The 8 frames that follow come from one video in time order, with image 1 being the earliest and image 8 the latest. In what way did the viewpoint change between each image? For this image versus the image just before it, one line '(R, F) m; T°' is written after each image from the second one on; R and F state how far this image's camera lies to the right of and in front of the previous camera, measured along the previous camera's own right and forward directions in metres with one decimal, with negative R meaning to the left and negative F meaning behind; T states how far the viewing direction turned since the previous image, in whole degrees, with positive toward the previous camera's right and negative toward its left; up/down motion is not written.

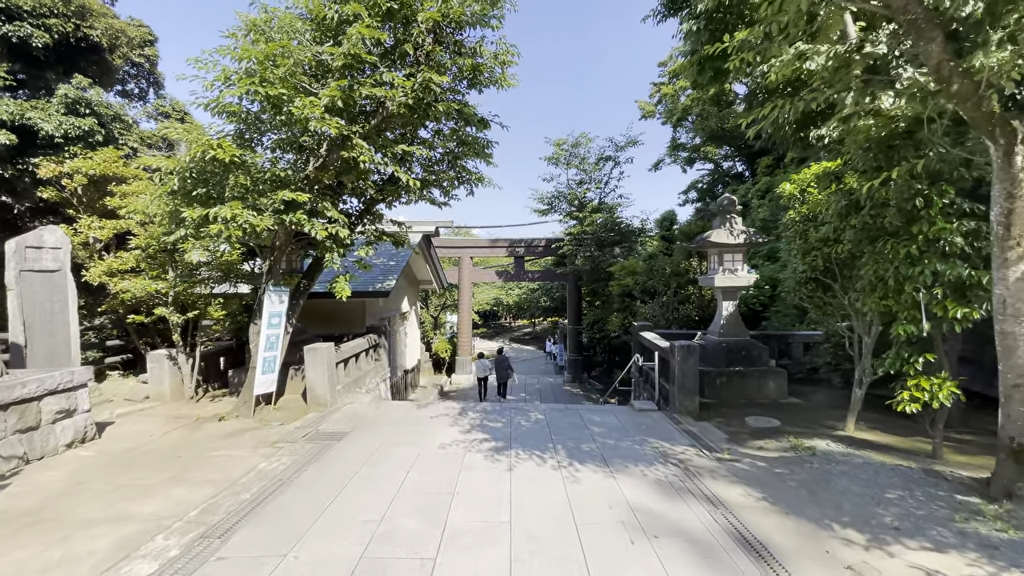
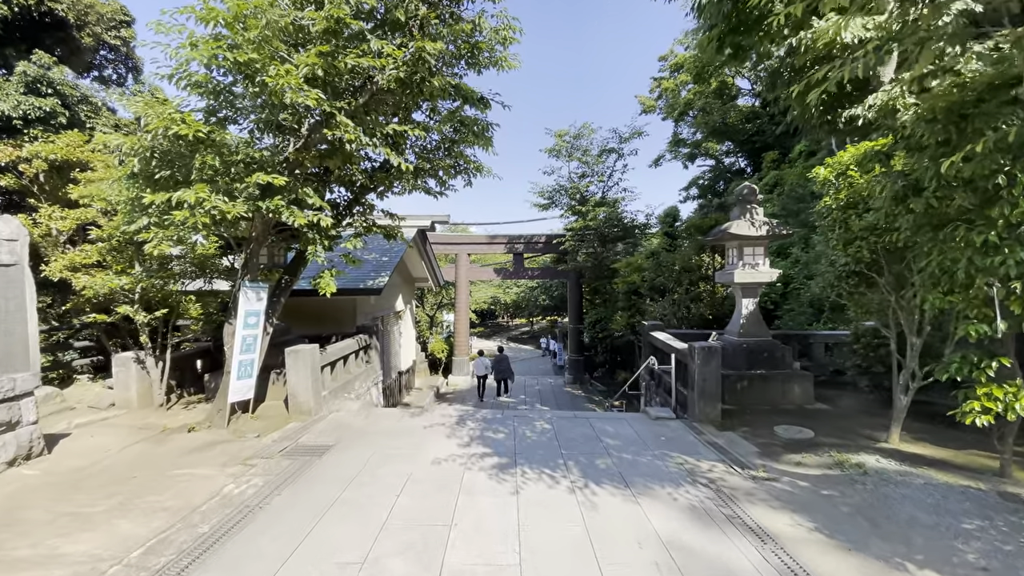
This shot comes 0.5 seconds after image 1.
(-0.1, +0.5) m; 0°
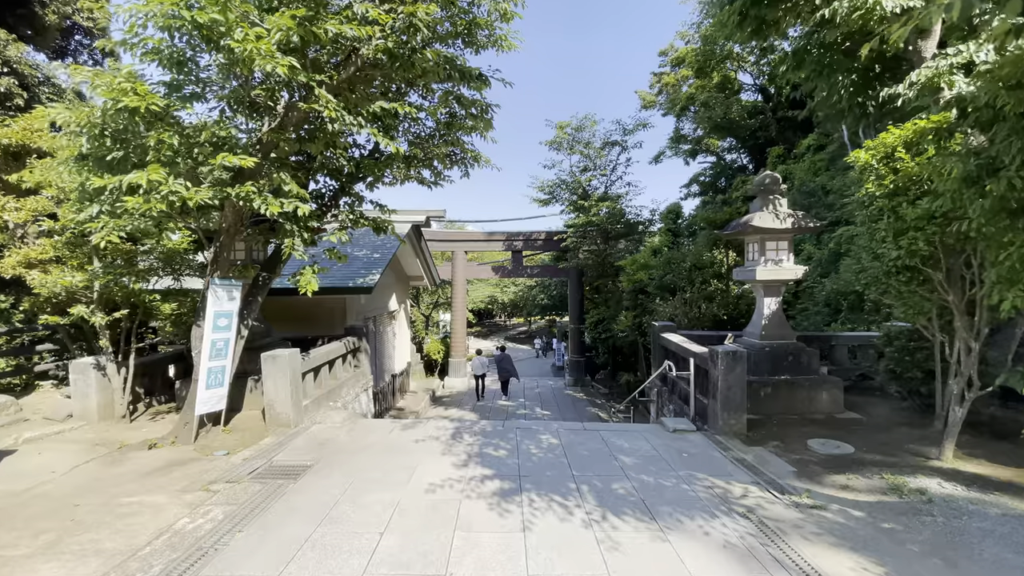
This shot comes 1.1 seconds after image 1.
(0.0, +0.5) m; 0°
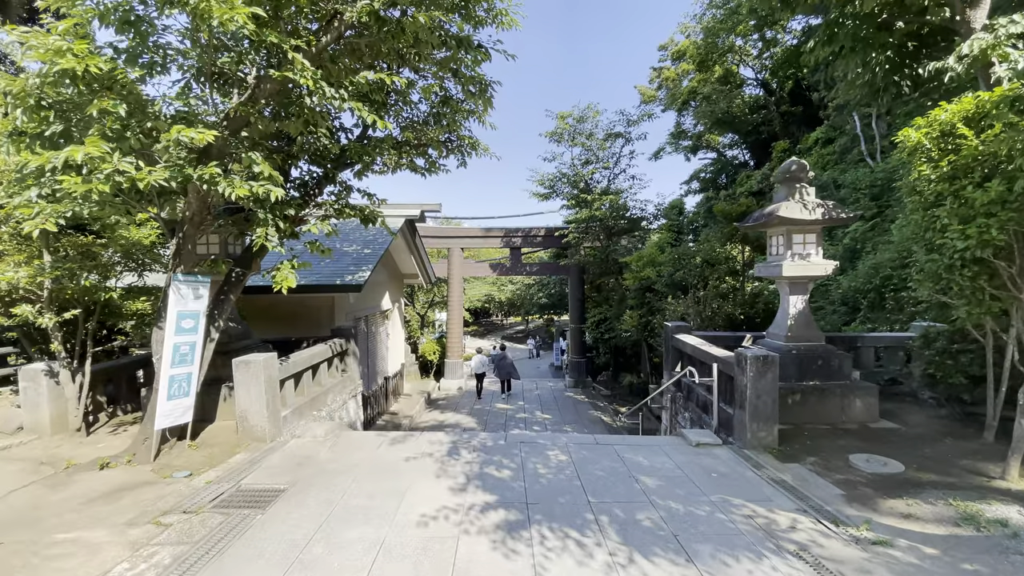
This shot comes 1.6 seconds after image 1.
(-0.1, +0.4) m; 0°
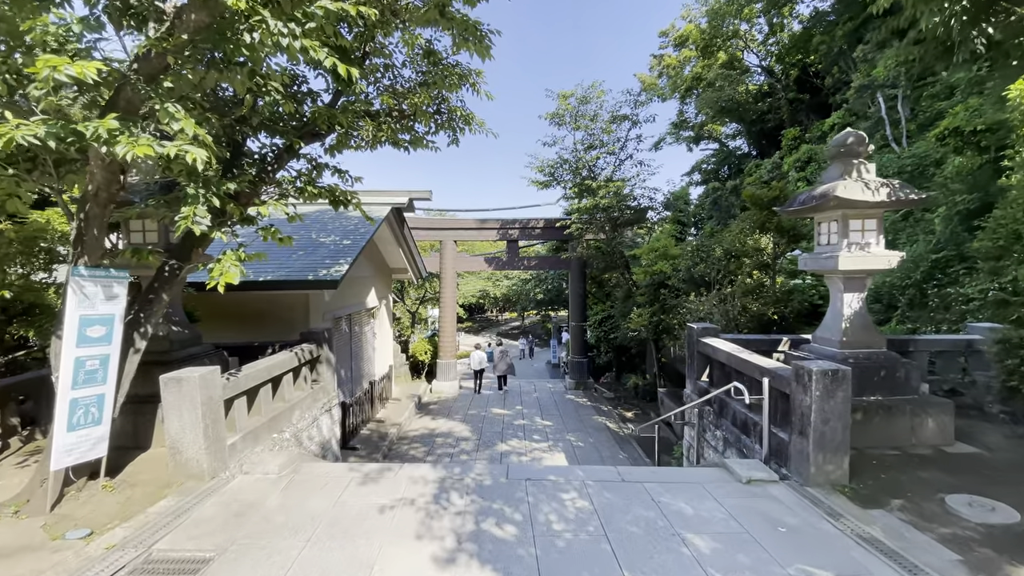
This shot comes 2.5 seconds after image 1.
(-0.1, +0.7) m; +1°
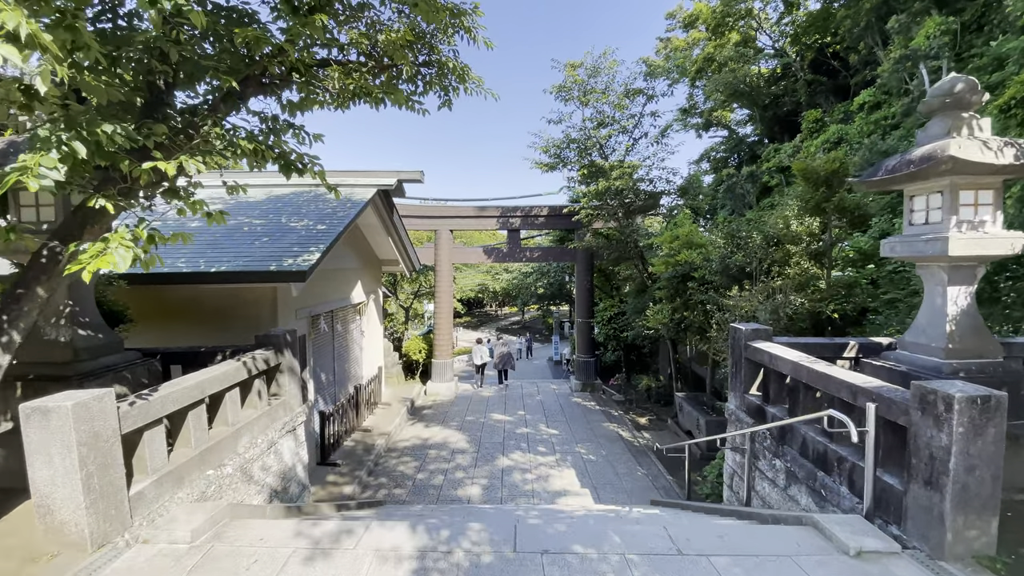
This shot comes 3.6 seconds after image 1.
(0.0, +0.8) m; 0°
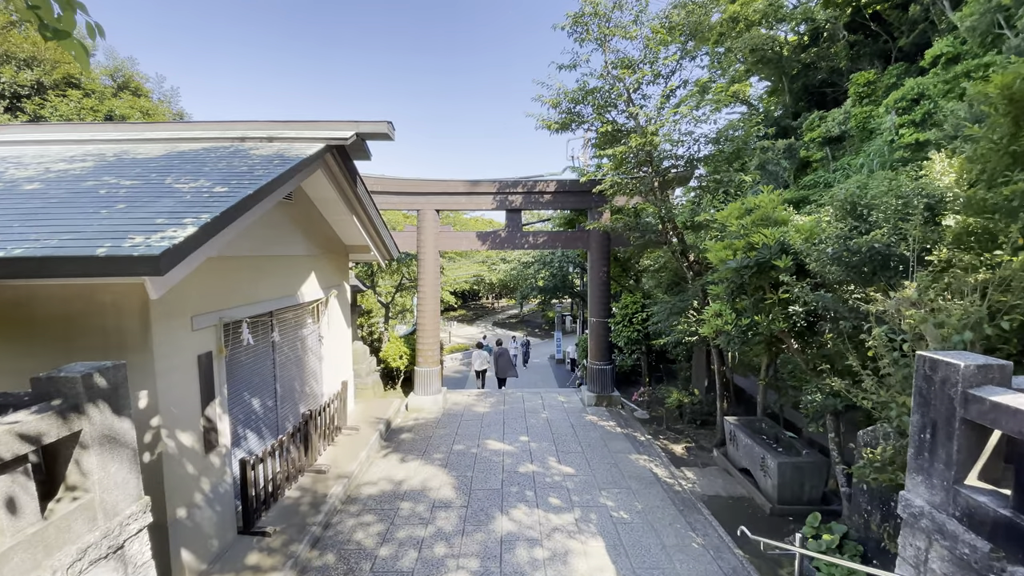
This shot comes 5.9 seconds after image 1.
(-0.1, +1.7) m; 0°
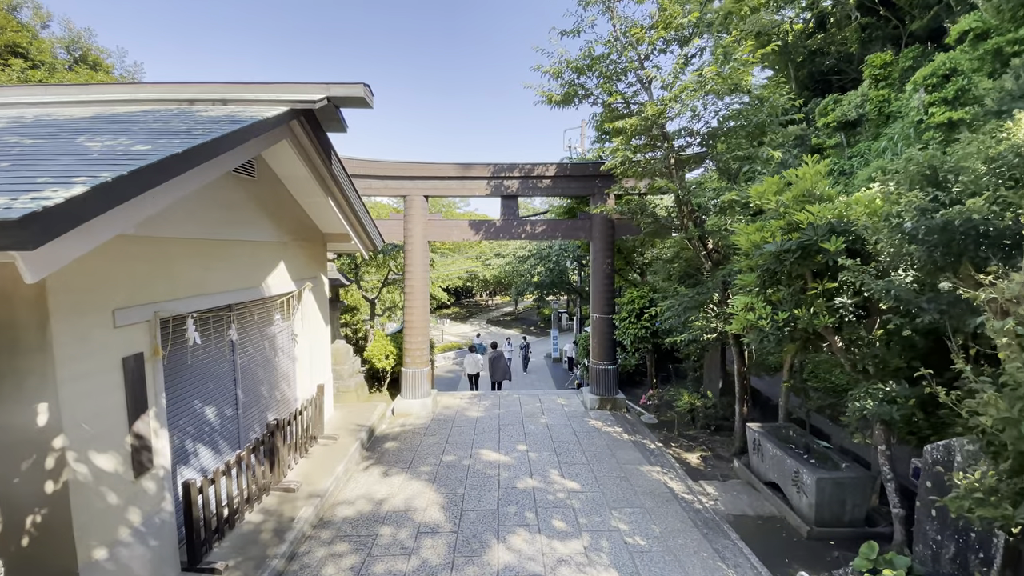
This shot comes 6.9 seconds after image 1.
(0.0, +0.6) m; +1°
